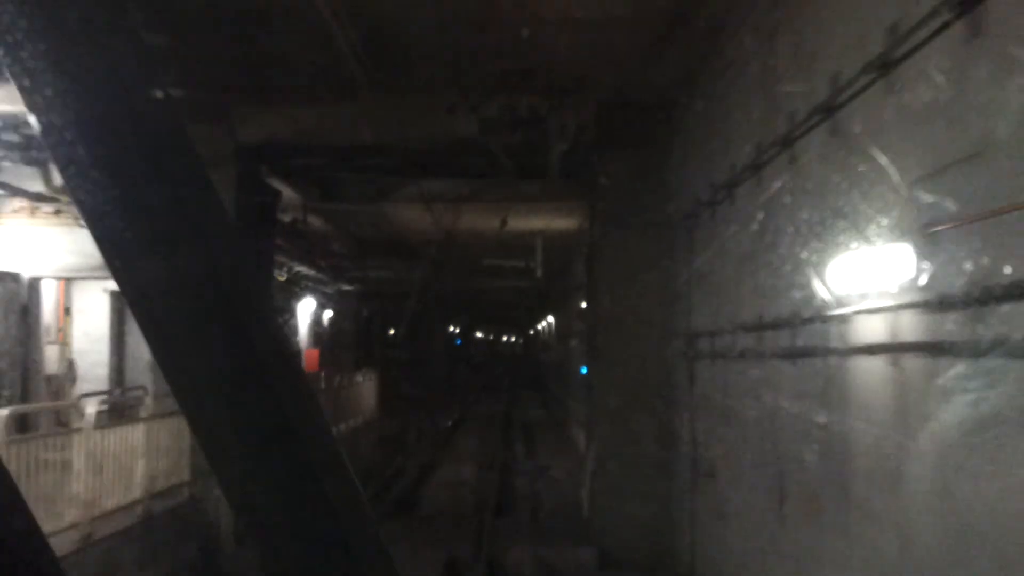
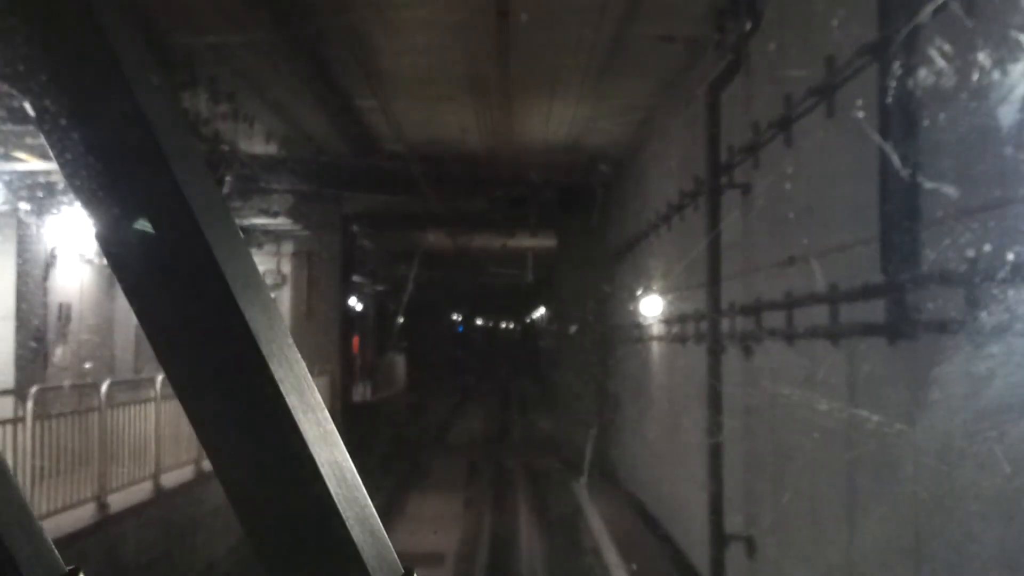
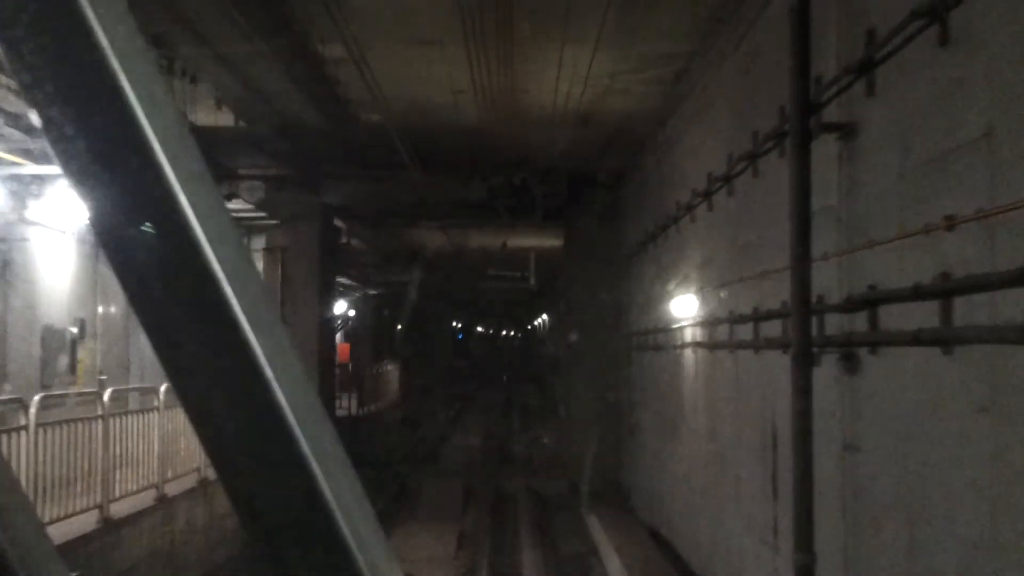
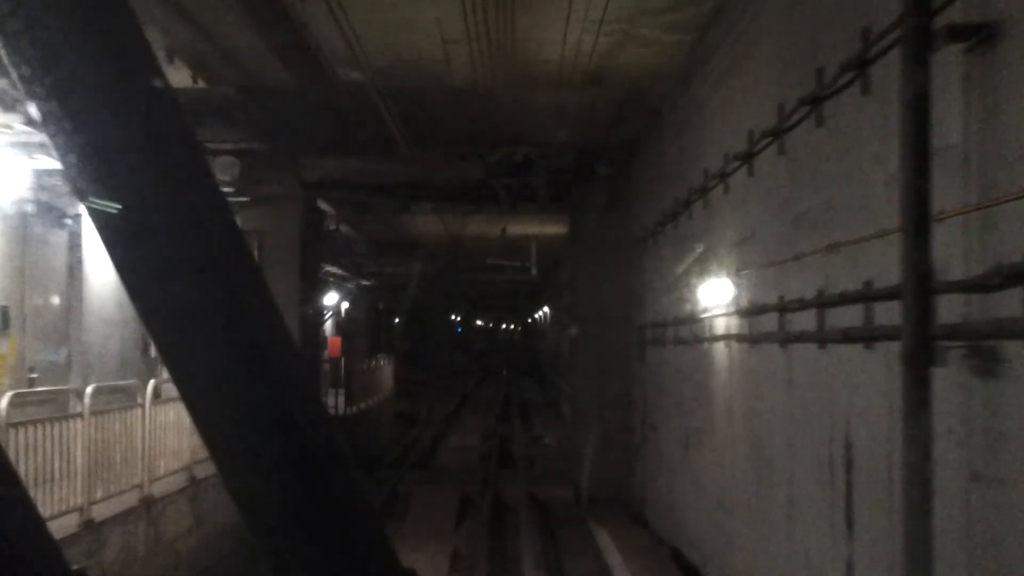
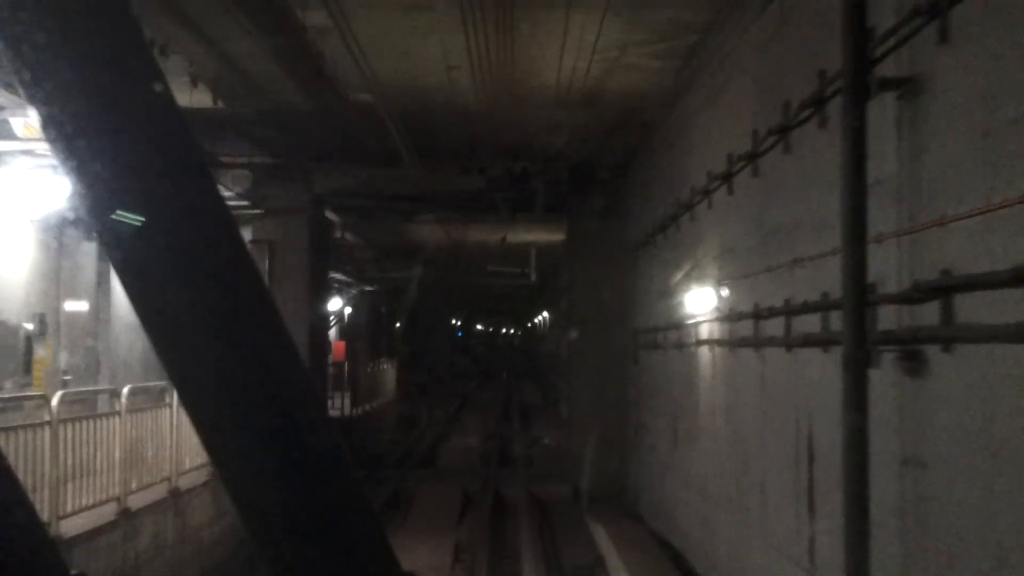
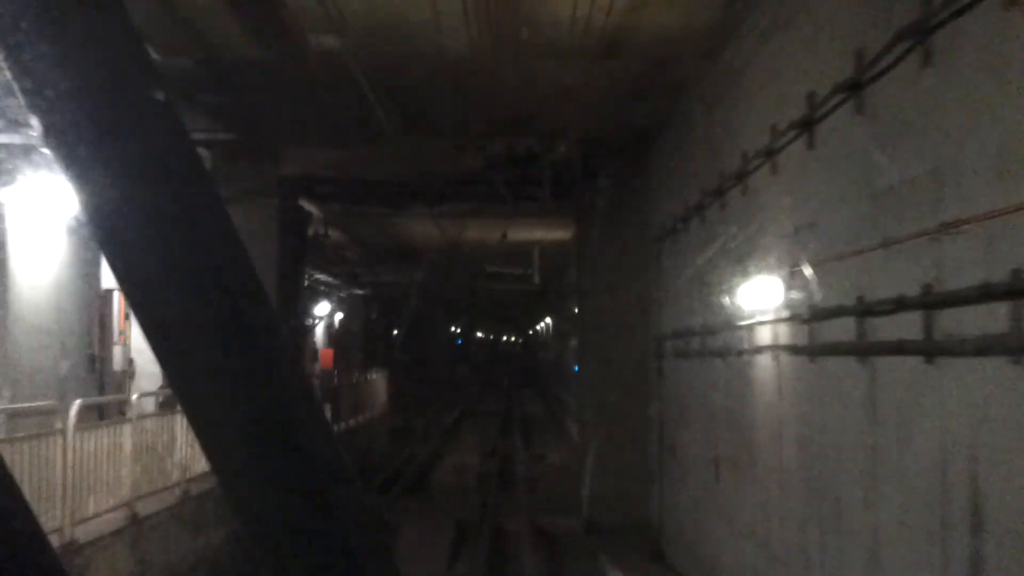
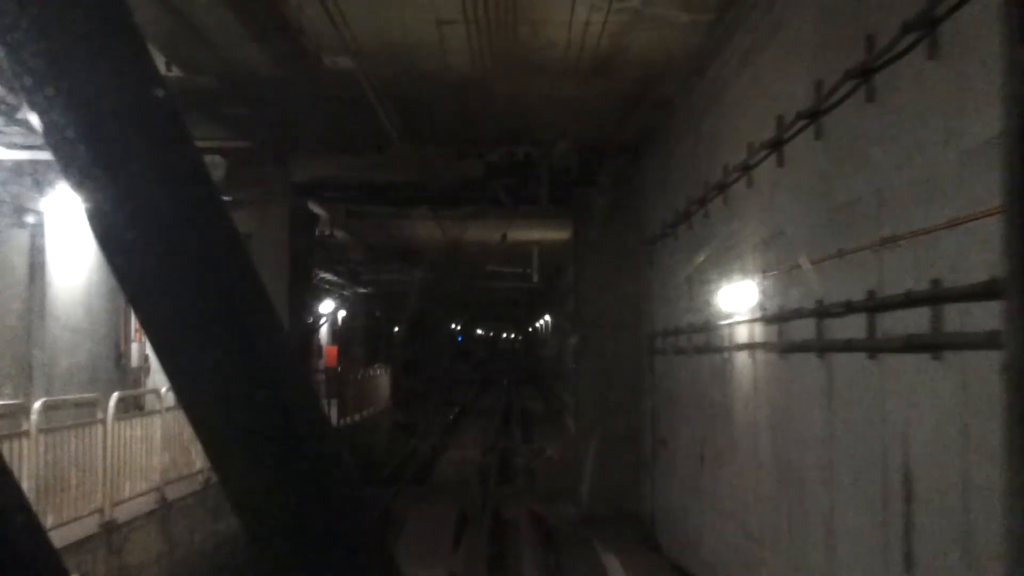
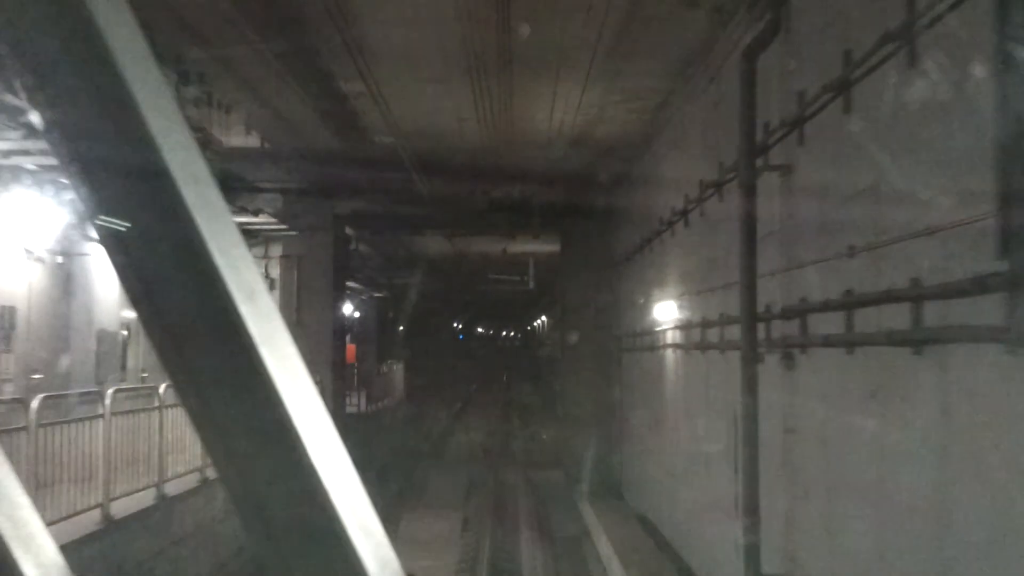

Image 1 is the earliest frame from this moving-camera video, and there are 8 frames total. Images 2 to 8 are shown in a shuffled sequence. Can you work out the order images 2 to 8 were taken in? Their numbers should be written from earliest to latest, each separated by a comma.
6, 7, 4, 5, 3, 8, 2
